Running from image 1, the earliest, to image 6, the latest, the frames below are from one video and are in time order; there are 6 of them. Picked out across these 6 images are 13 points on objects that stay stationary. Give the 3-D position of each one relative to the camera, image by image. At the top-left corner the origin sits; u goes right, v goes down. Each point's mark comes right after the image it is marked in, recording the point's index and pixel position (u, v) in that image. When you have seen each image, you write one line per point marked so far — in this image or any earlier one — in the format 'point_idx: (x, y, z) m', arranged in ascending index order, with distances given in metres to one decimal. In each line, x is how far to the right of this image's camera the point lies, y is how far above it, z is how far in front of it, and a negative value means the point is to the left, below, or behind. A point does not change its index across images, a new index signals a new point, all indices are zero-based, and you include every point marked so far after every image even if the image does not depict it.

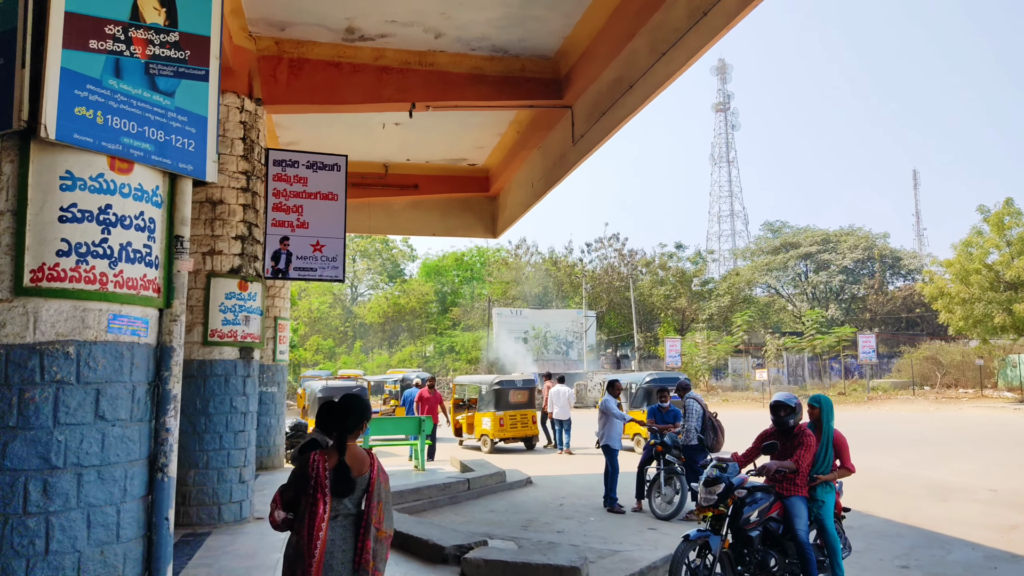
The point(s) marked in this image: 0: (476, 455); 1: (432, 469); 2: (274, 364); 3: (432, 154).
0: (-0.6, -2.7, +14.8) m
1: (-1.1, -2.5, +12.5) m
2: (-3.3, -1.1, +12.9) m
3: (-1.2, +1.9, +13.3) m
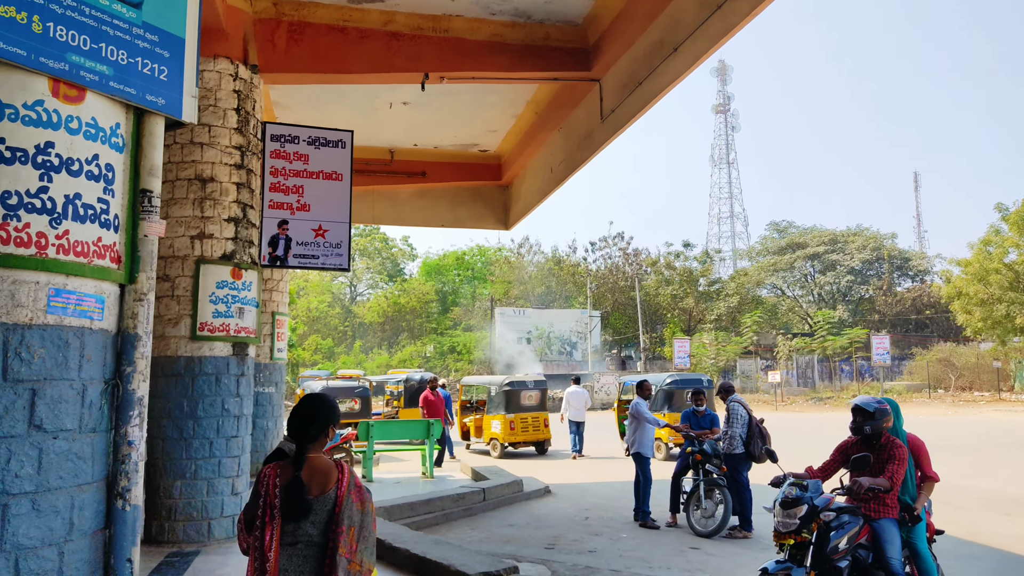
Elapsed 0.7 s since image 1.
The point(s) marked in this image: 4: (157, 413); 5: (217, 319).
0: (-0.4, -2.6, +13.9) m
1: (-0.9, -2.4, +11.6) m
2: (-3.1, -1.0, +12.0) m
3: (-1.0, +2.0, +12.4) m
4: (-2.8, -1.0, +7.2) m
5: (-2.3, -0.2, +7.3) m
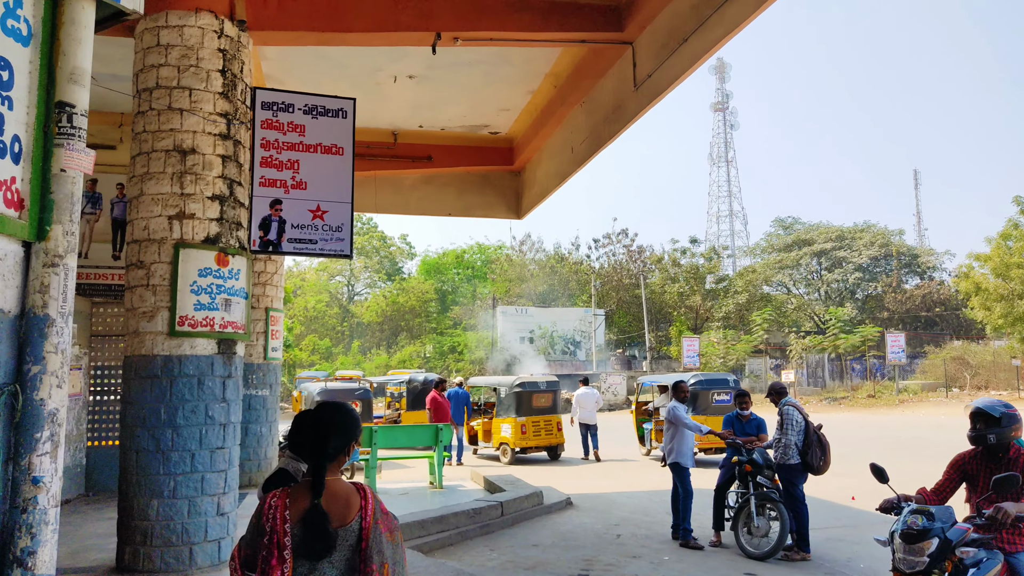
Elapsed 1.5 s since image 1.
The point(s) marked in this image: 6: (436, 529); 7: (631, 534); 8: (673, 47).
0: (-0.2, -2.5, +12.9) m
1: (-0.7, -2.3, +10.7) m
2: (-3.0, -0.9, +11.0) m
3: (-0.8, +2.1, +11.4) m
4: (-2.6, -0.9, +6.2) m
5: (-2.2, -0.2, +6.3) m
6: (-0.6, -2.0, +7.7) m
7: (+1.1, -2.2, +8.1) m
8: (+1.2, +1.9, +7.0) m
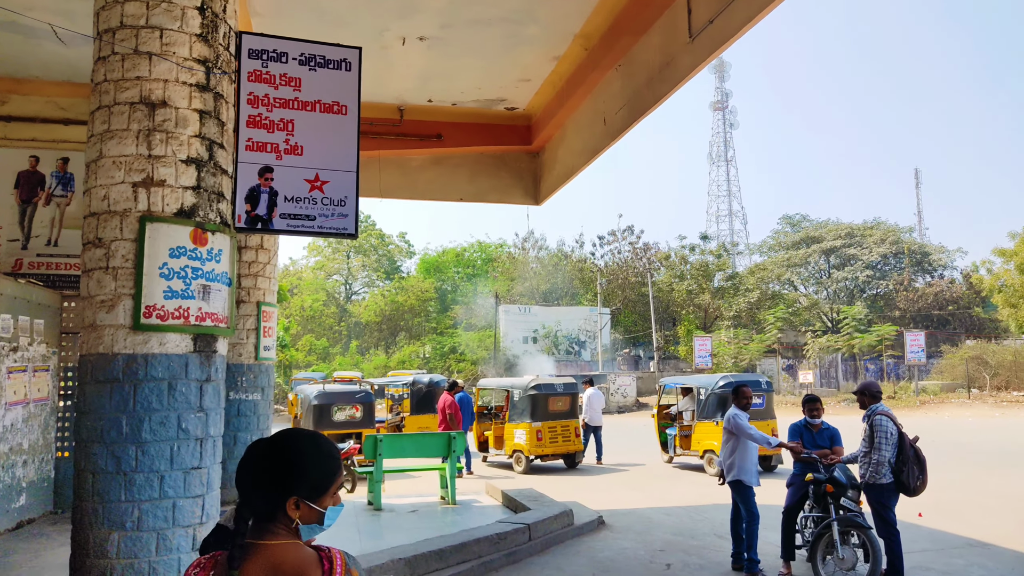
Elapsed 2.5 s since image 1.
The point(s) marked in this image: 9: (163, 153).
0: (0.0, -2.4, +11.7) m
1: (-0.5, -2.2, +9.5) m
2: (-2.7, -0.8, +9.9) m
3: (-0.6, +2.2, +10.3) m
4: (-2.3, -0.8, +5.0) m
5: (-1.9, -0.1, +5.1) m
6: (-0.4, -1.9, +6.5) m
7: (+1.3, -2.1, +7.0) m
8: (+1.5, +1.9, +5.8) m
9: (-2.0, +0.8, +5.2) m
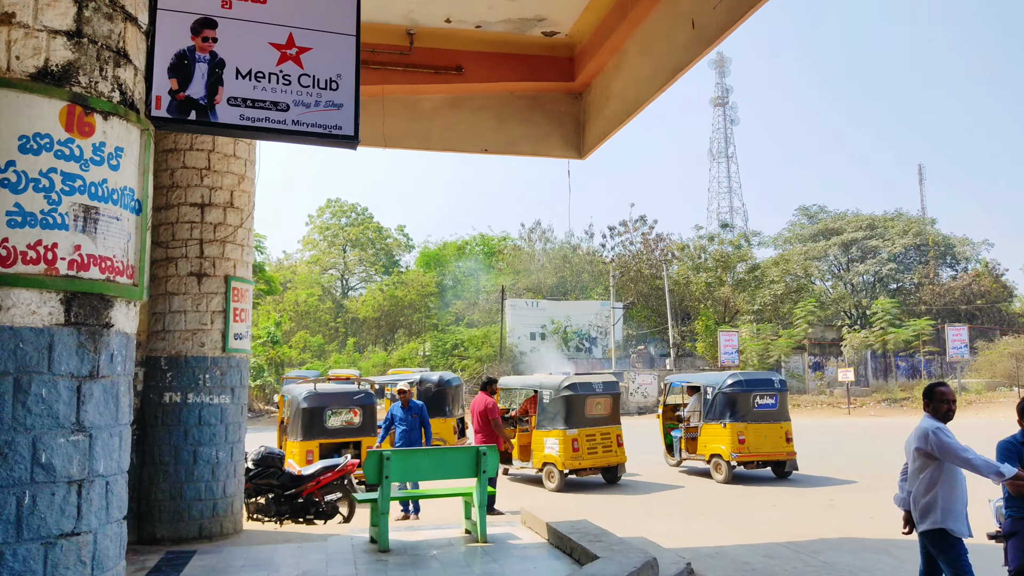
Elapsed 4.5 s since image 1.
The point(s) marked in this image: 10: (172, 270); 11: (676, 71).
0: (+0.4, -2.2, +9.4) m
1: (-0.1, -2.0, +7.2) m
2: (-2.4, -0.6, +7.6) m
3: (-0.2, +2.4, +8.0) m
4: (-1.9, -0.6, +2.7) m
5: (-1.5, +0.2, +2.8) m
6: (0.0, -1.7, +4.2) m
7: (+1.7, -1.8, +4.7) m
8: (+1.9, +2.2, +3.5) m
9: (-1.6, +1.0, +2.9) m
10: (-2.8, +0.1, +7.5) m
11: (+1.2, +1.6, +6.6) m
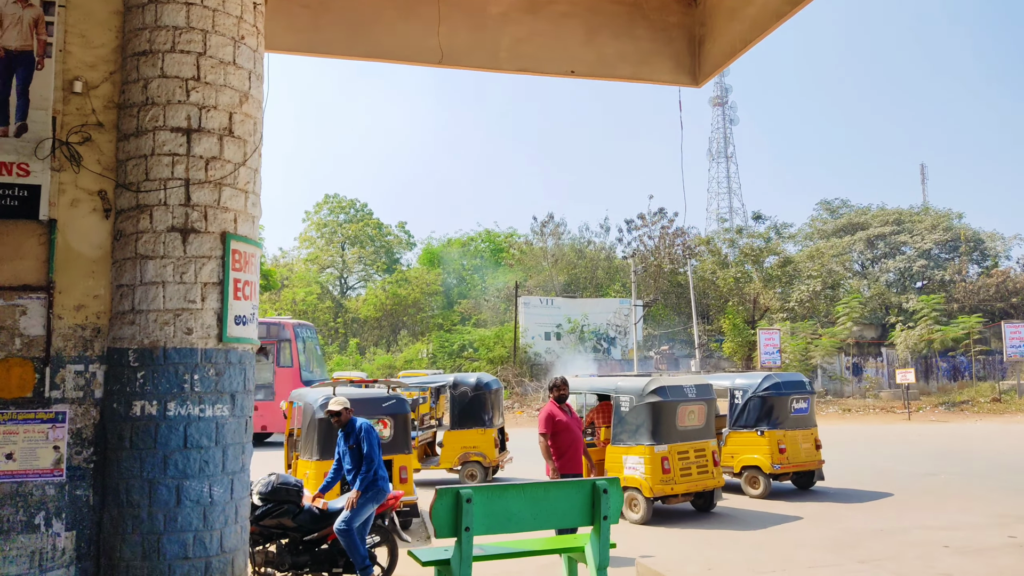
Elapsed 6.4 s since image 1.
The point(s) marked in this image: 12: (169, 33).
0: (+1.1, -2.0, +7.1) m
1: (+0.6, -1.7, +4.9) m
2: (-1.7, -0.3, +5.2) m
3: (+0.5, +2.7, +5.7) m
4: (-1.2, -0.3, +0.4) m
5: (-0.8, +0.4, +0.5) m
6: (+0.7, -1.4, +1.9) m
7: (+2.4, -1.6, +2.4) m
8: (+2.6, +2.4, +1.2) m
9: (-0.9, +1.2, +0.6) m
10: (-2.1, +0.4, +5.2) m
11: (+1.9, +1.8, +4.3) m
12: (-2.0, +1.5, +5.3) m
